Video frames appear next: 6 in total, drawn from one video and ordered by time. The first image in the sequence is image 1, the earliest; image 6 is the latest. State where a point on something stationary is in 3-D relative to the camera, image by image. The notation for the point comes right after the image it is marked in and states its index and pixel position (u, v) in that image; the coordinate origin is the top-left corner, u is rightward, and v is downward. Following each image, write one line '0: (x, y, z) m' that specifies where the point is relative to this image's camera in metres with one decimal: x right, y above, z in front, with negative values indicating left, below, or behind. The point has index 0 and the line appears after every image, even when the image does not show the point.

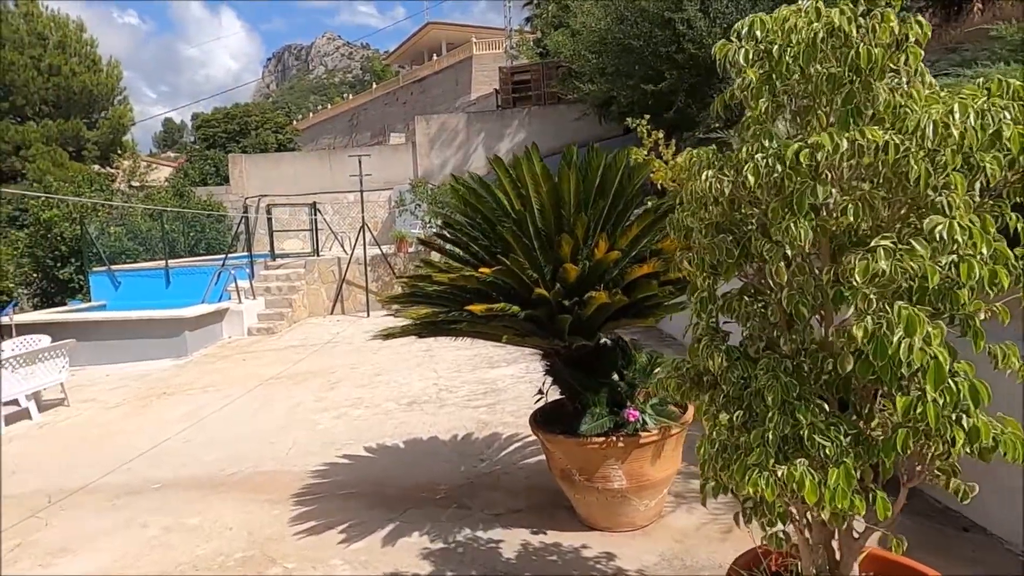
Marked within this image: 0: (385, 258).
0: (-2.2, +0.5, +10.8) m
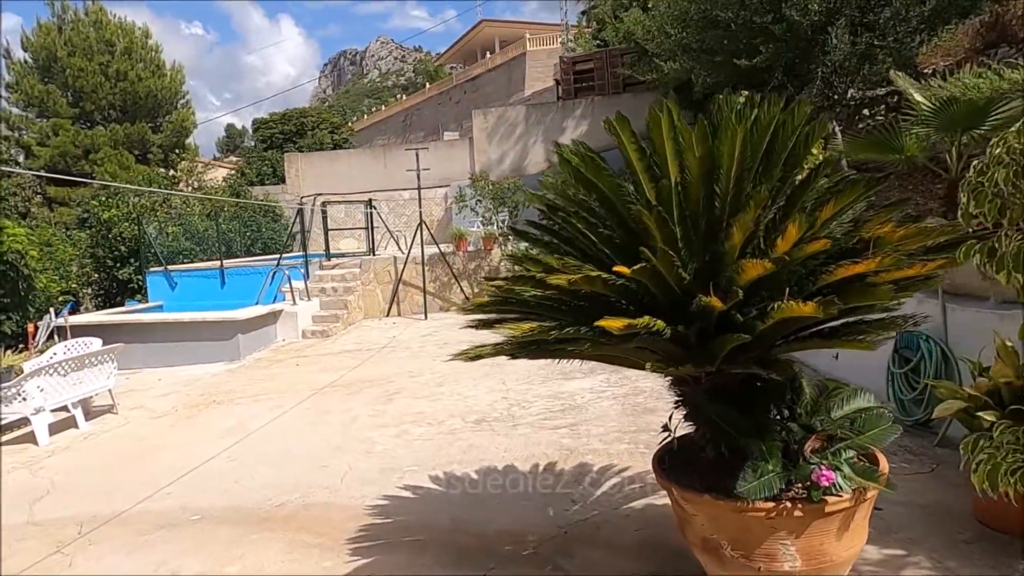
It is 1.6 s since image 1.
0: (-1.1, +0.5, +10.2) m
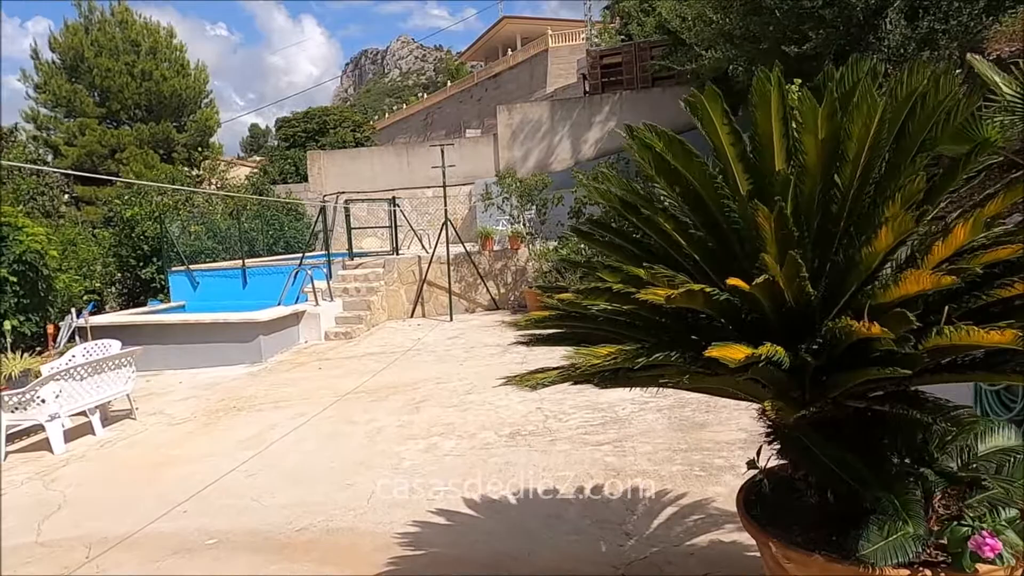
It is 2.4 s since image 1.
0: (-0.7, +0.5, +9.9) m
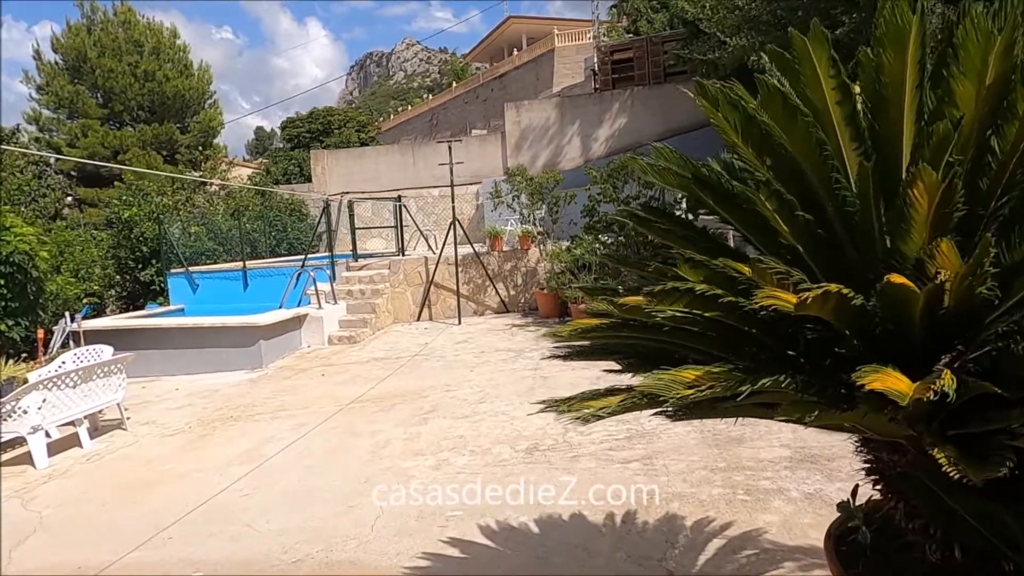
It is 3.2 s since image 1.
0: (-0.5, +0.5, +9.6) m
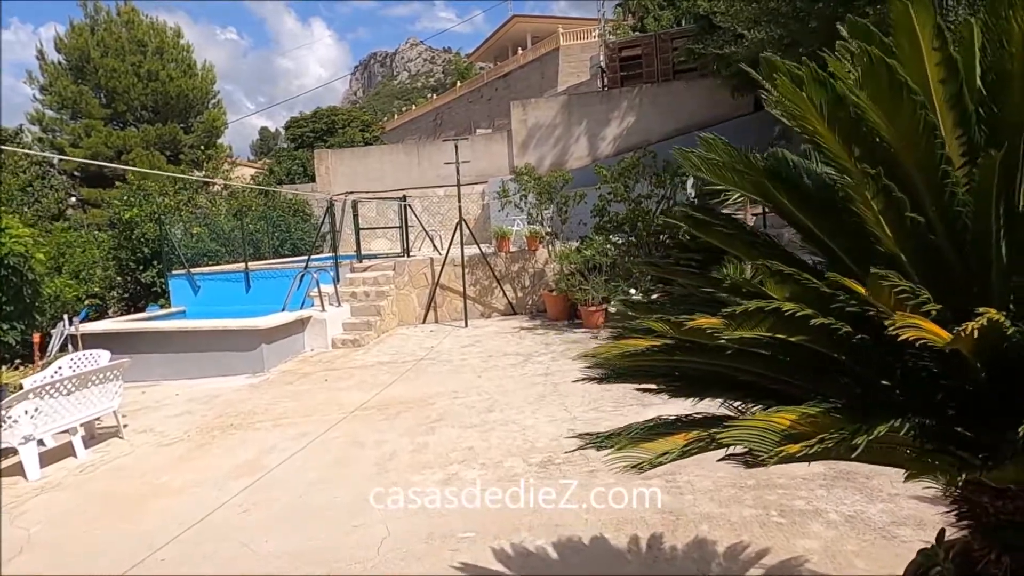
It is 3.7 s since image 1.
0: (-0.4, +0.4, +9.4) m
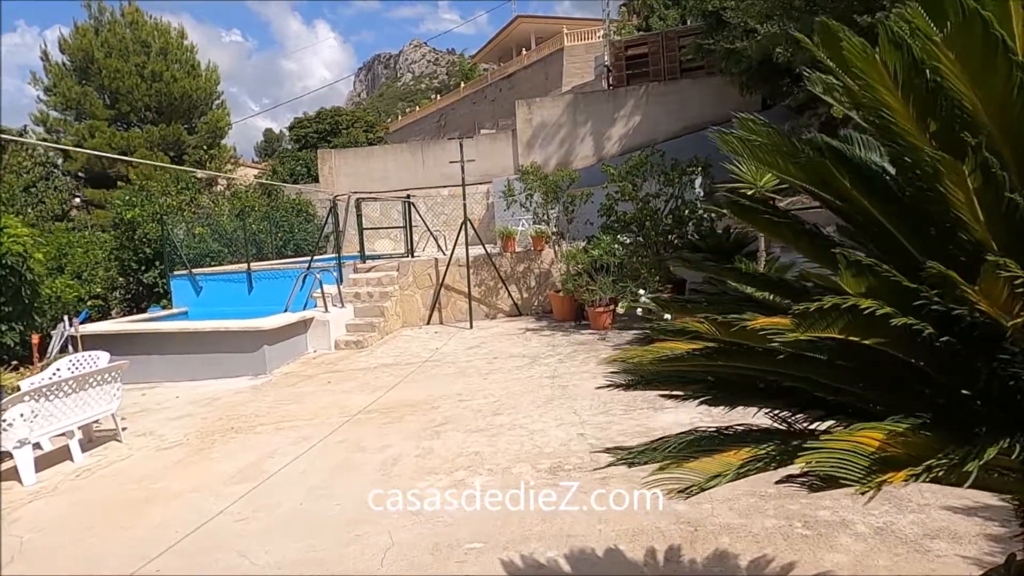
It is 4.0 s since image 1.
0: (-0.3, +0.4, +9.3) m
